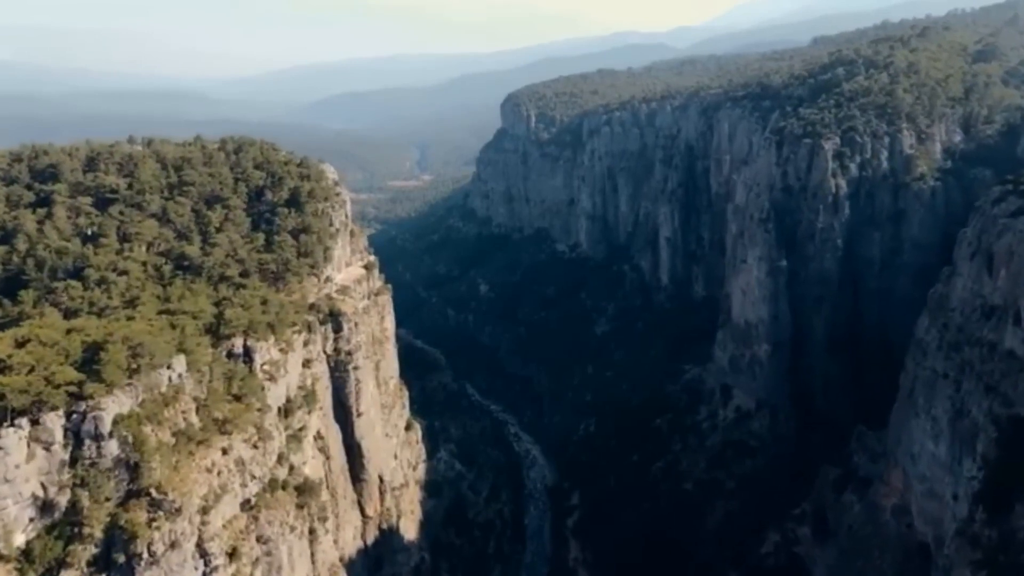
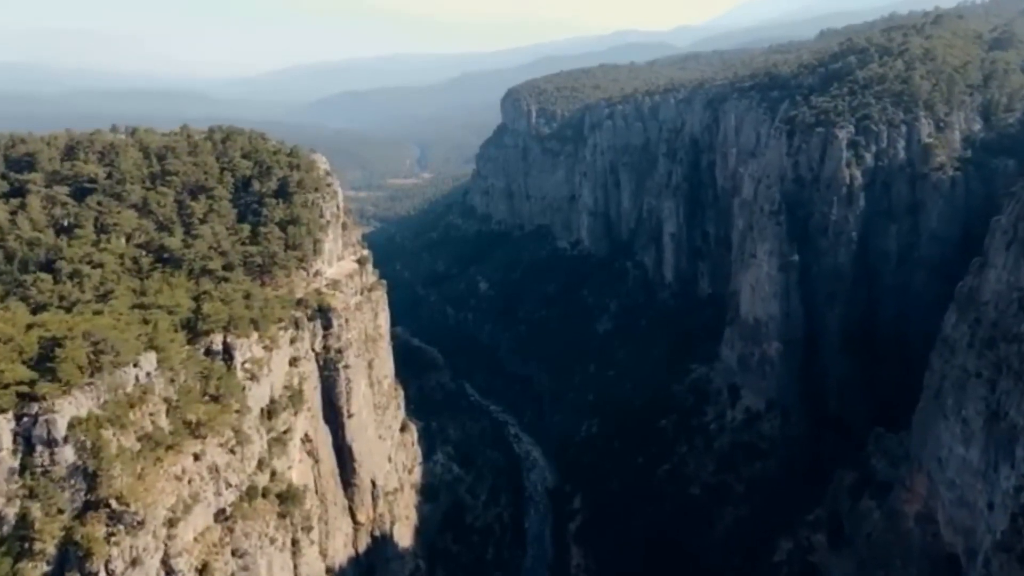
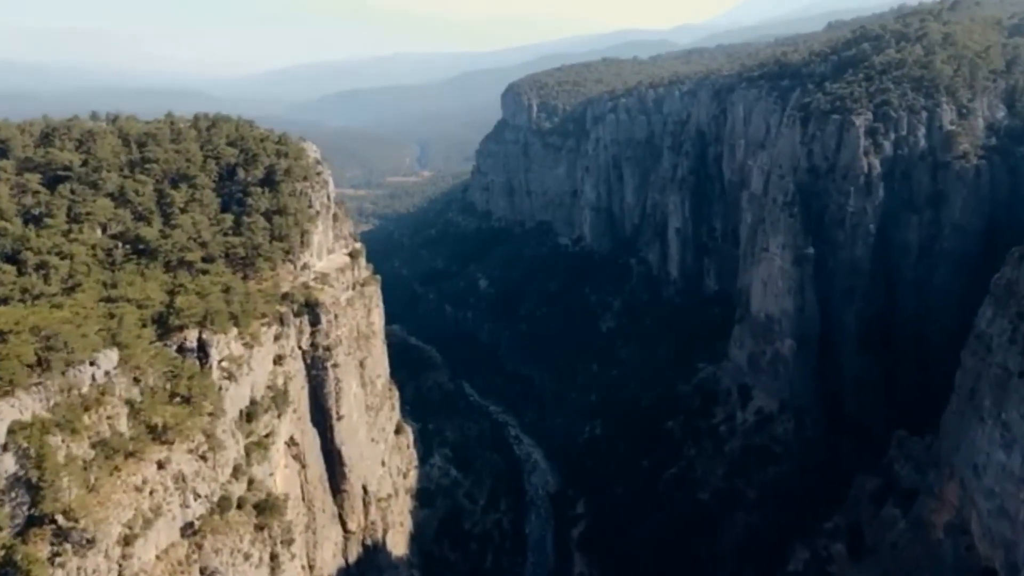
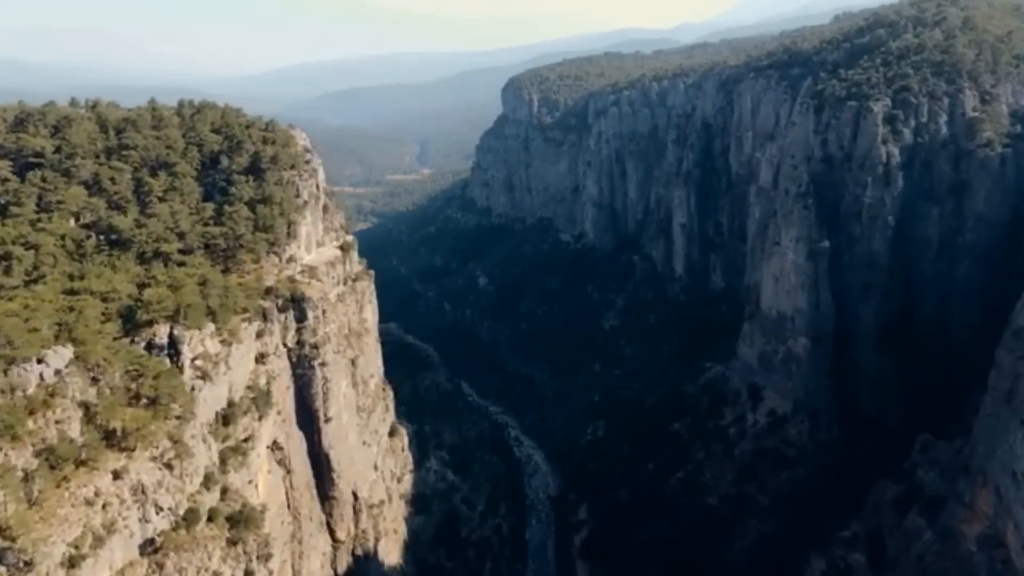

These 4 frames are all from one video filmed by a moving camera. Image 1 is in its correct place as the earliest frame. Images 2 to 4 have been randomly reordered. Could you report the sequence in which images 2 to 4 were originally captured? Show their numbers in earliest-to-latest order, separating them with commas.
2, 3, 4
